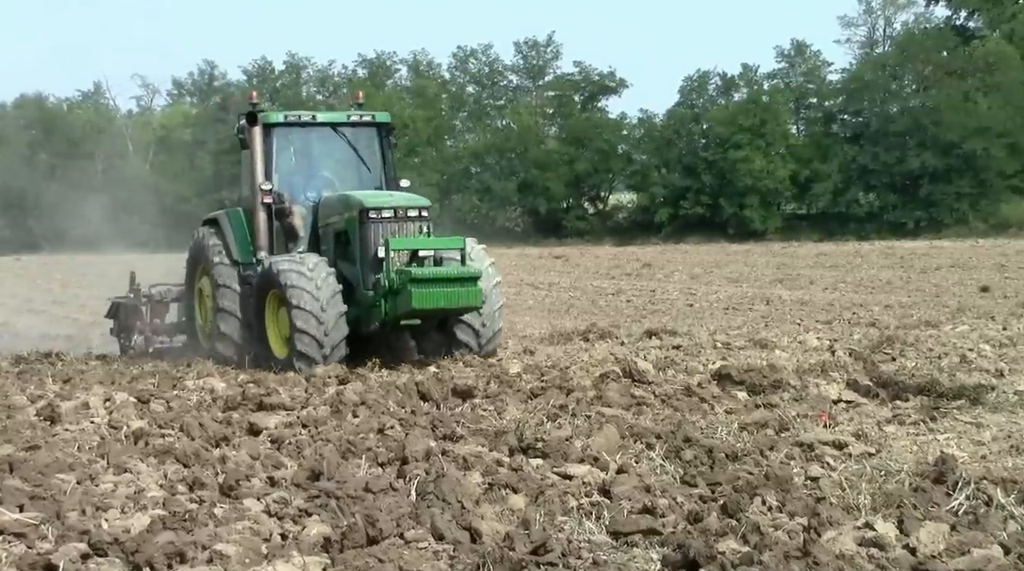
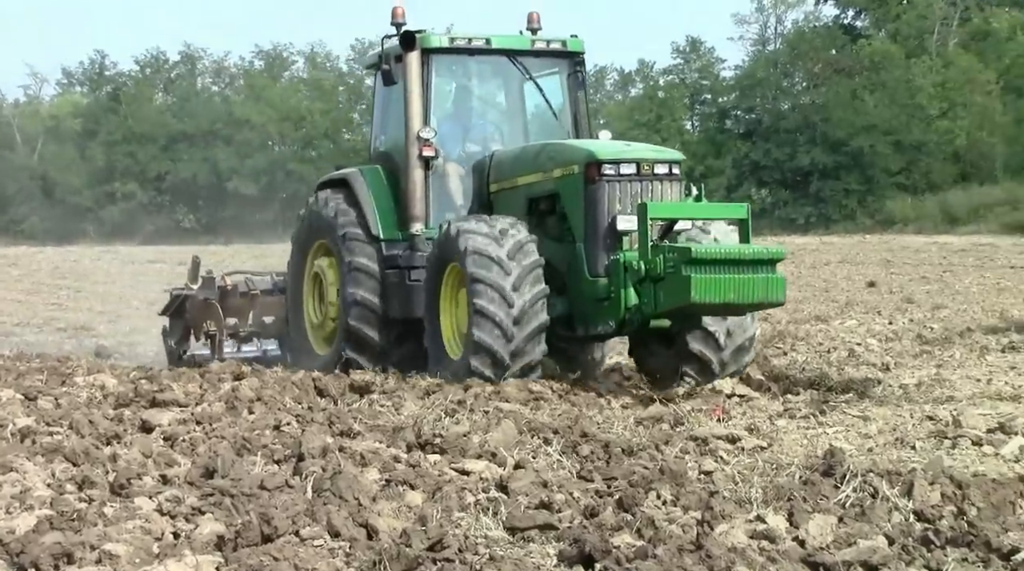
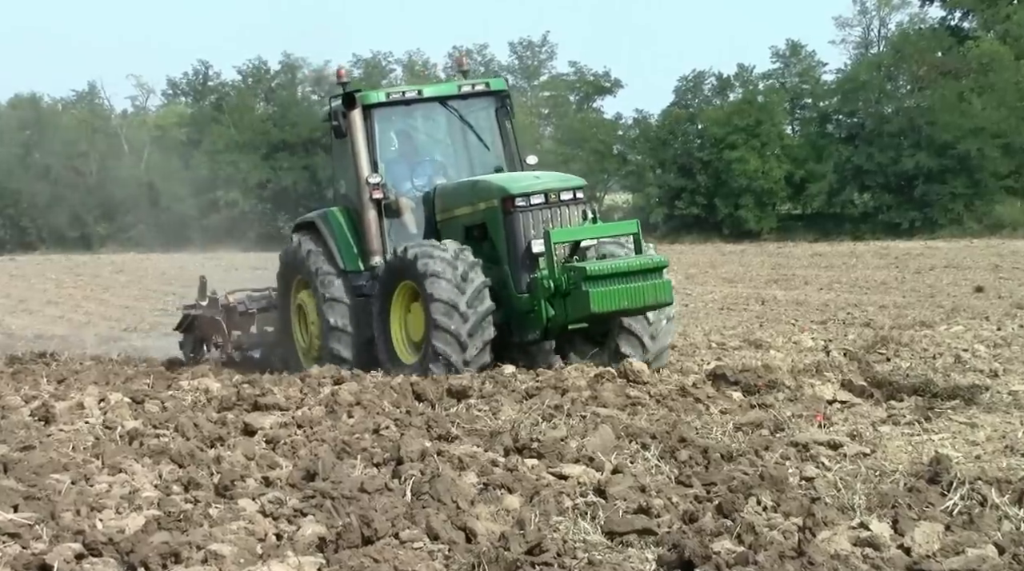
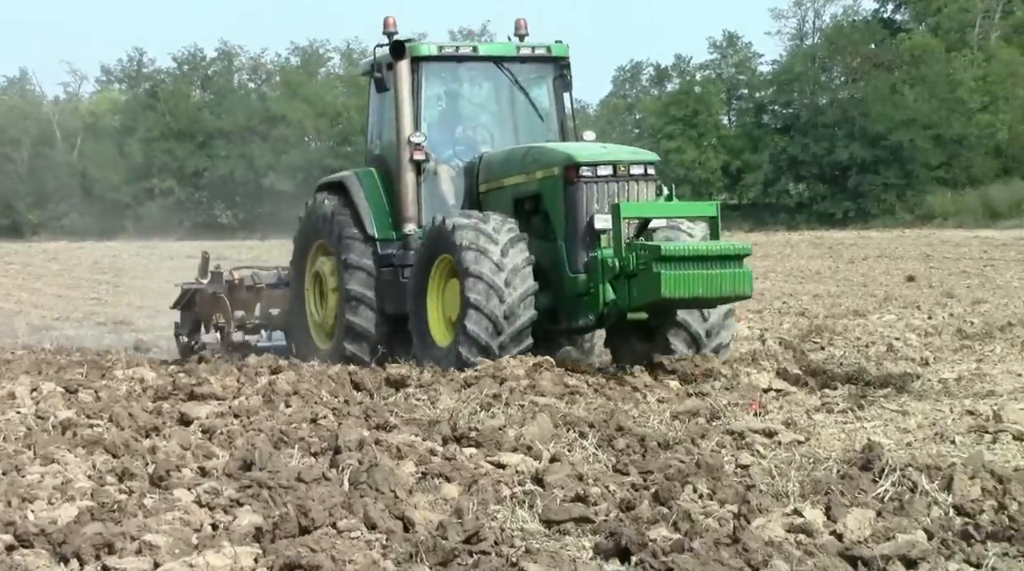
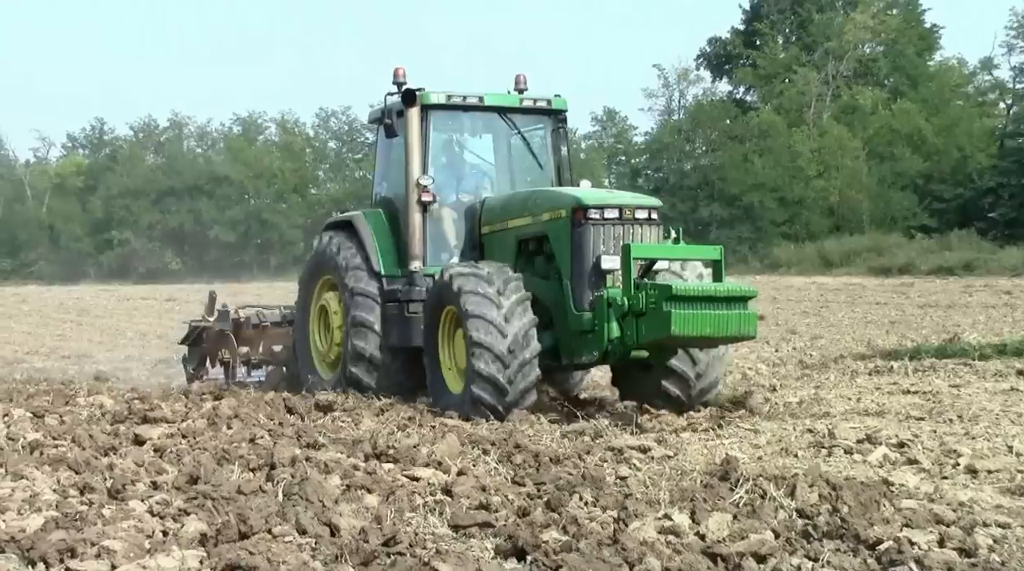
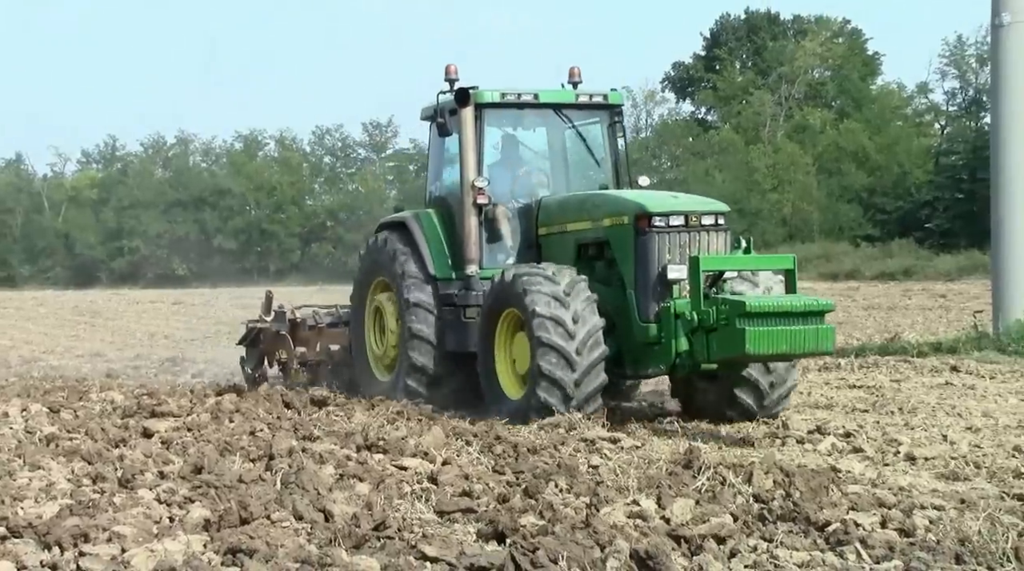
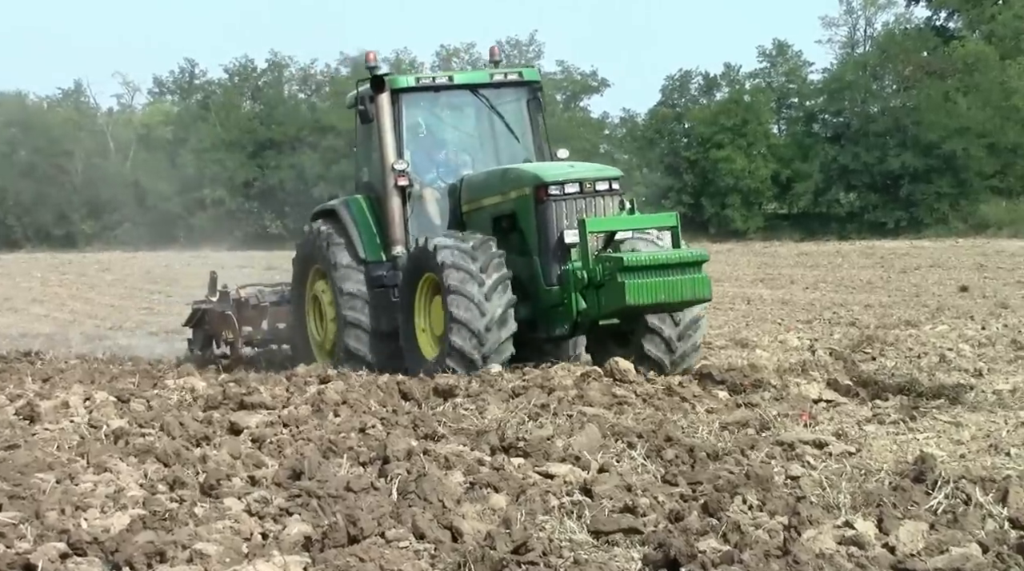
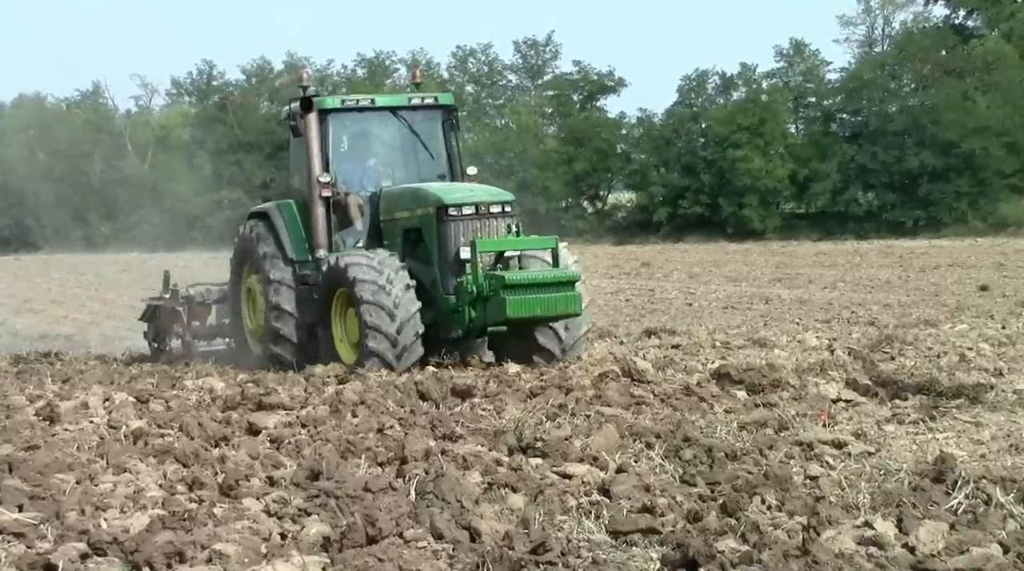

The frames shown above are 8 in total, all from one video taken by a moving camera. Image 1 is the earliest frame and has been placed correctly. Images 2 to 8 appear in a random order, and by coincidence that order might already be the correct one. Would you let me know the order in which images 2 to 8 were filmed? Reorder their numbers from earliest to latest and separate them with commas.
8, 3, 7, 4, 2, 5, 6
